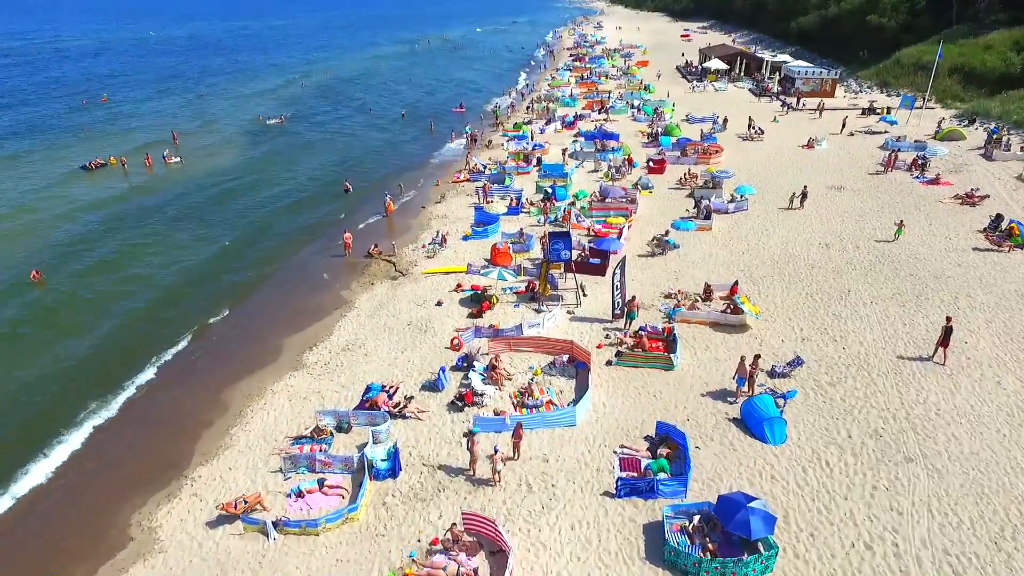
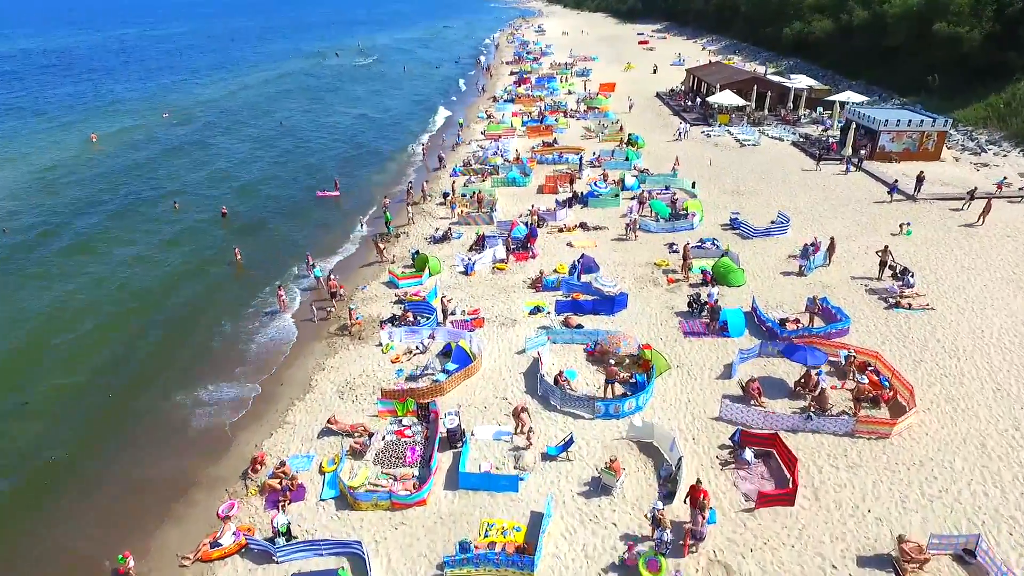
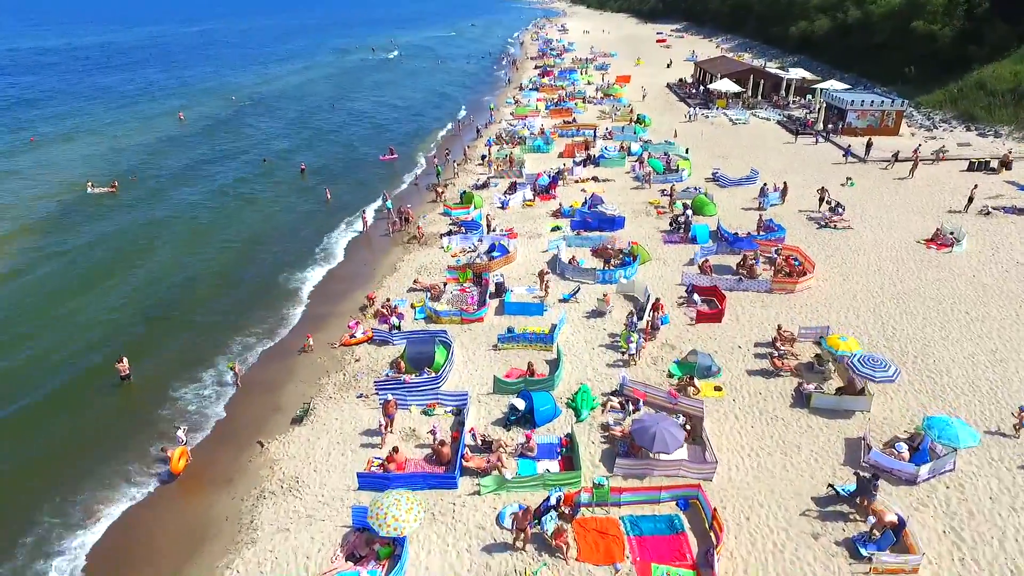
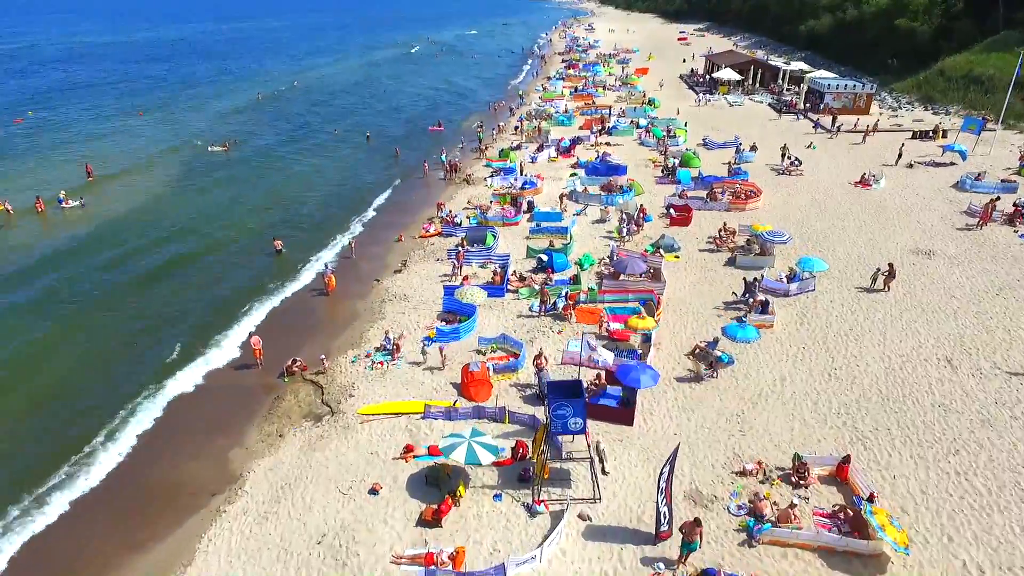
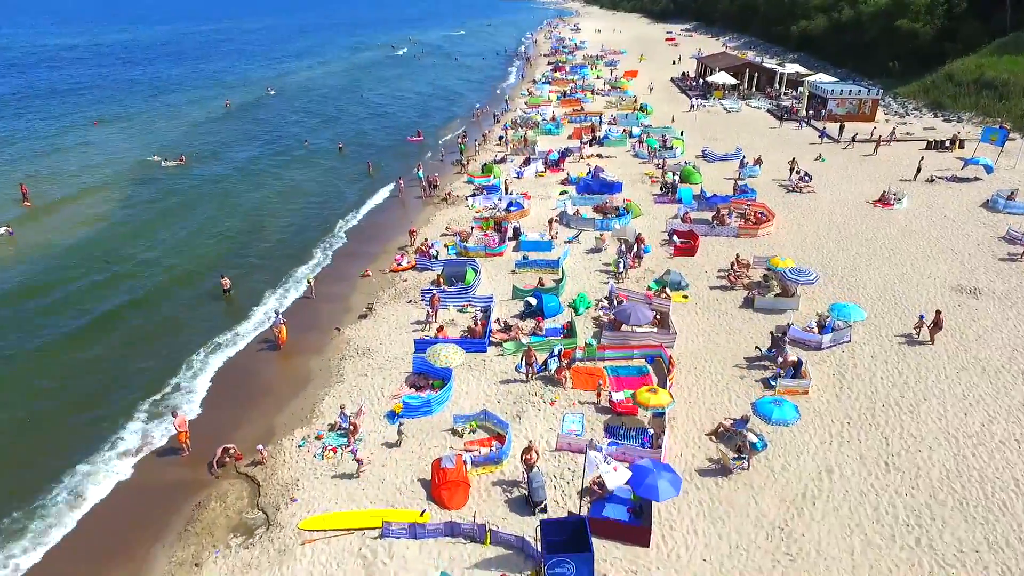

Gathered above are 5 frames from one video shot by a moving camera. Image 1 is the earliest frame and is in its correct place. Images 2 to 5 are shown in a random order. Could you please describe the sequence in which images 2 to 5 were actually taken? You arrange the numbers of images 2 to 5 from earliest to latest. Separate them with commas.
4, 5, 3, 2
